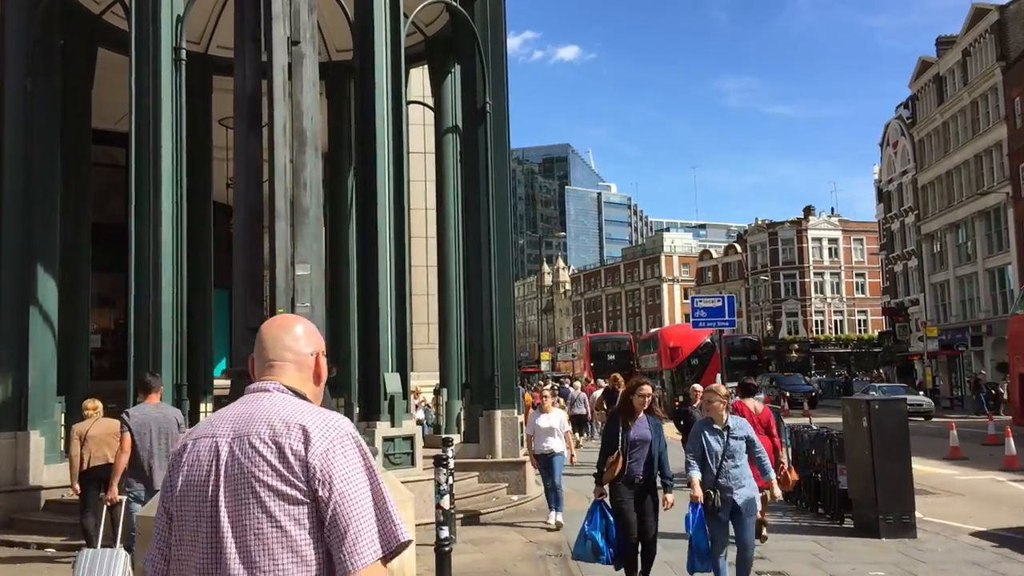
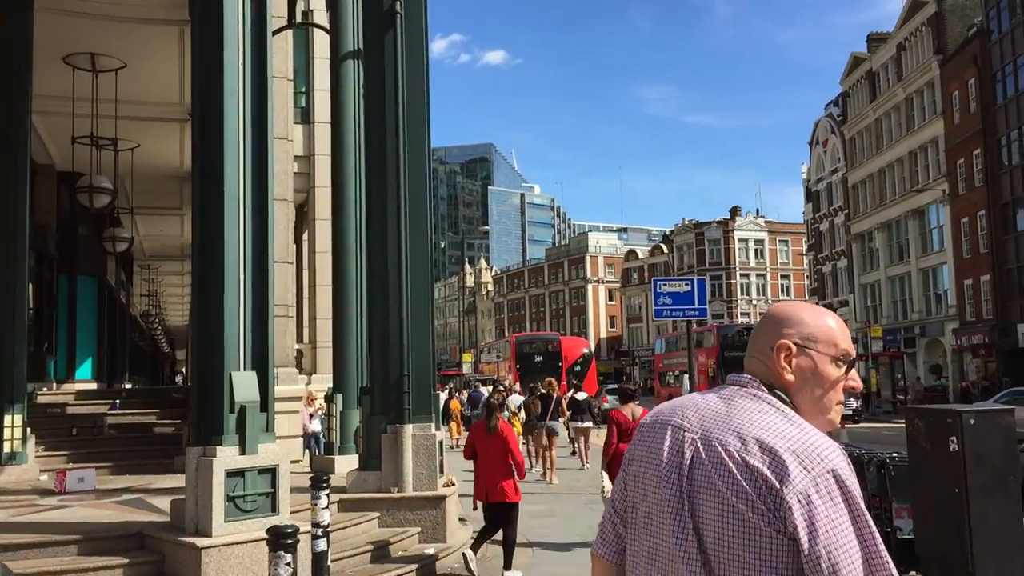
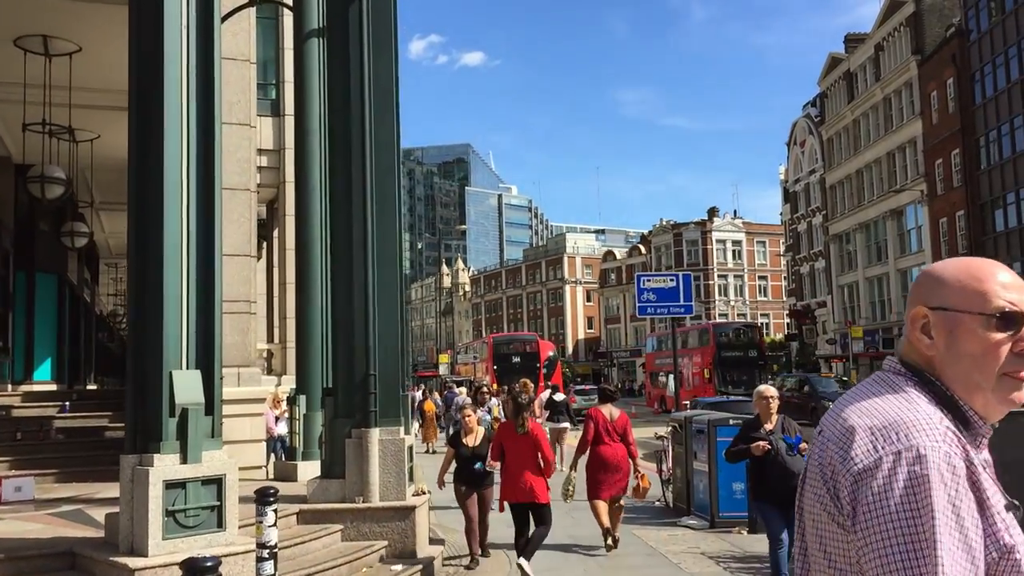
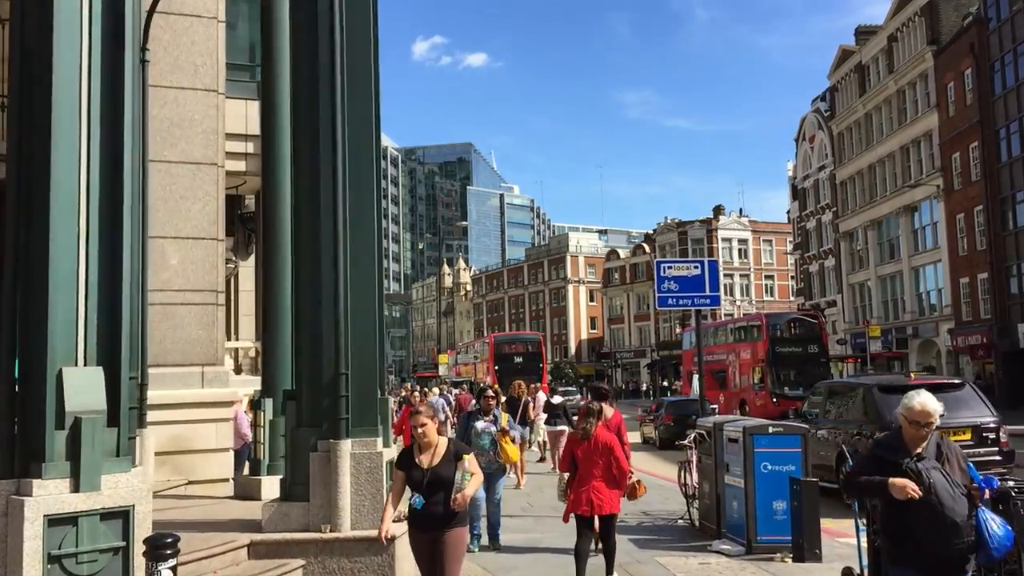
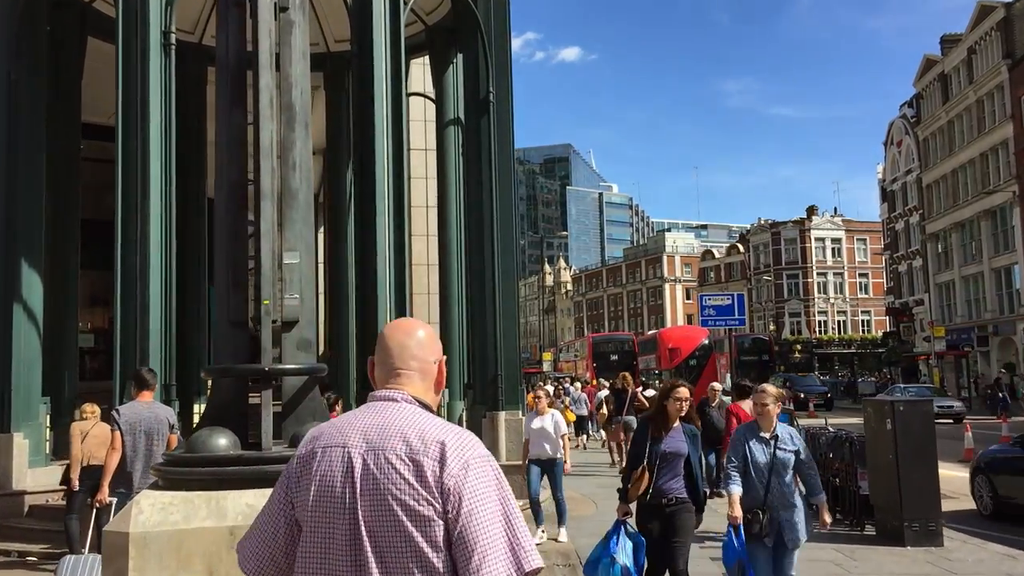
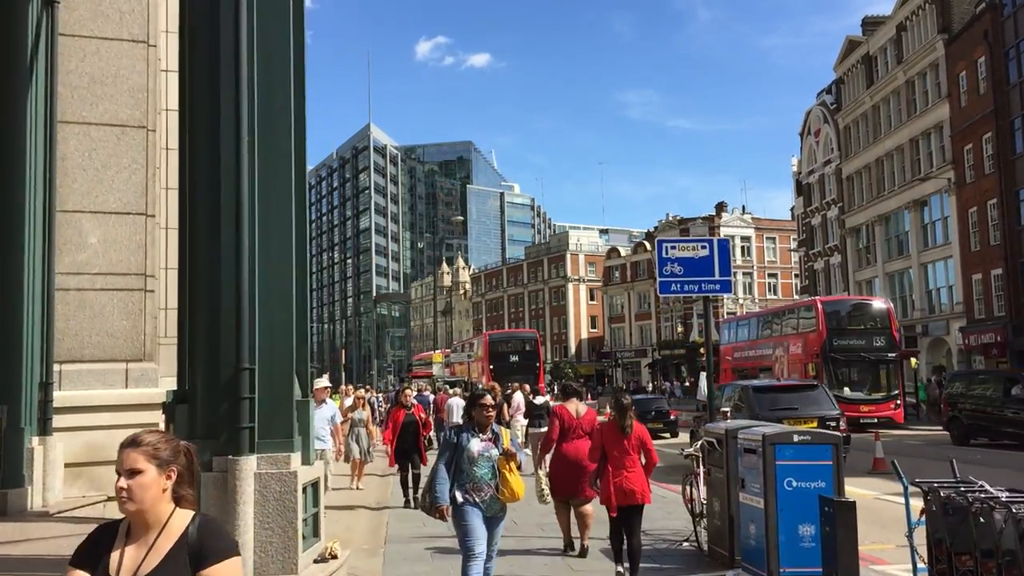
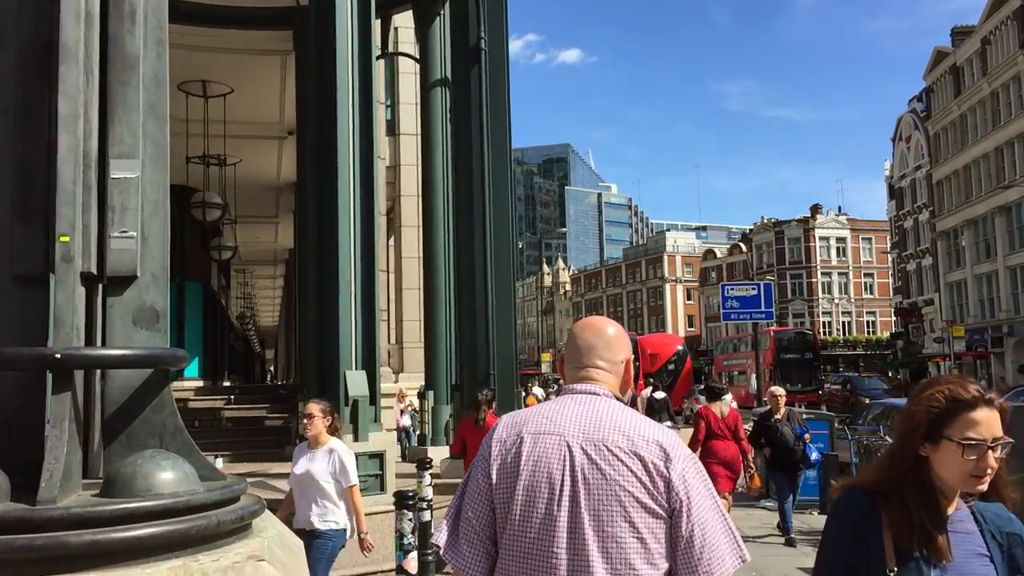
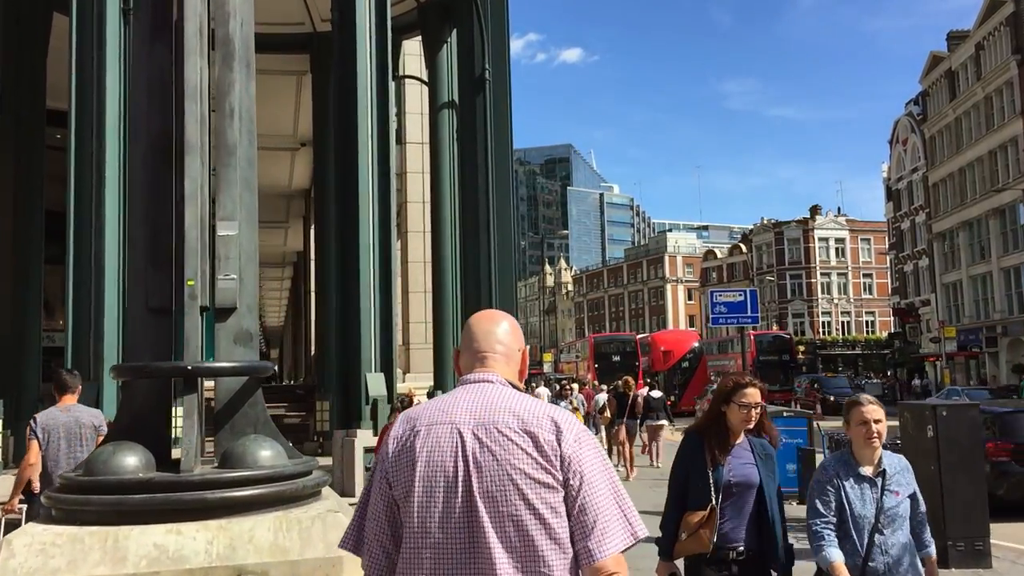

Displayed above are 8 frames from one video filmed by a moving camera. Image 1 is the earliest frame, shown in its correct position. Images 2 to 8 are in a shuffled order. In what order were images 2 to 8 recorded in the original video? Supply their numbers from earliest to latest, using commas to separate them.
5, 8, 7, 2, 3, 4, 6
